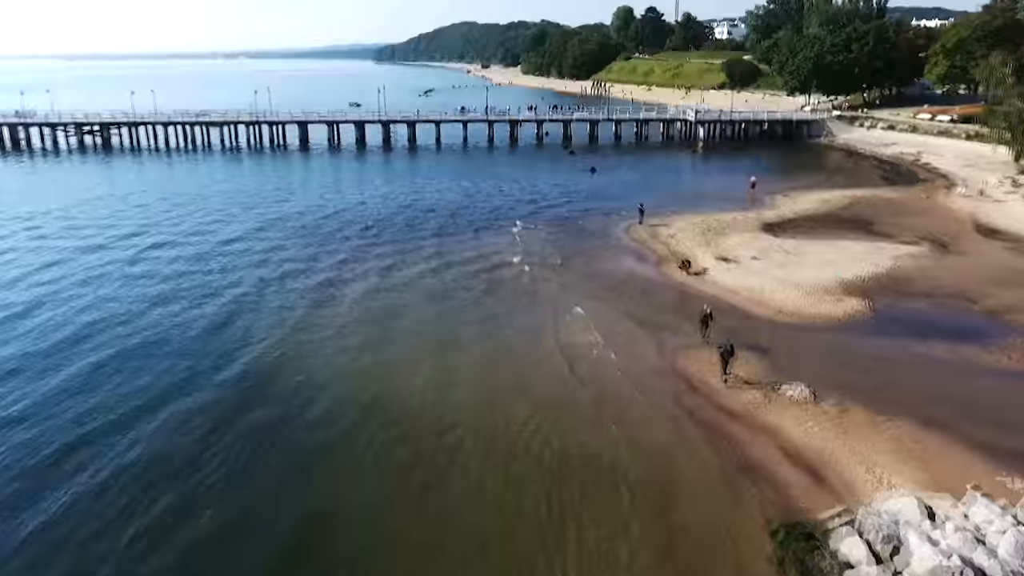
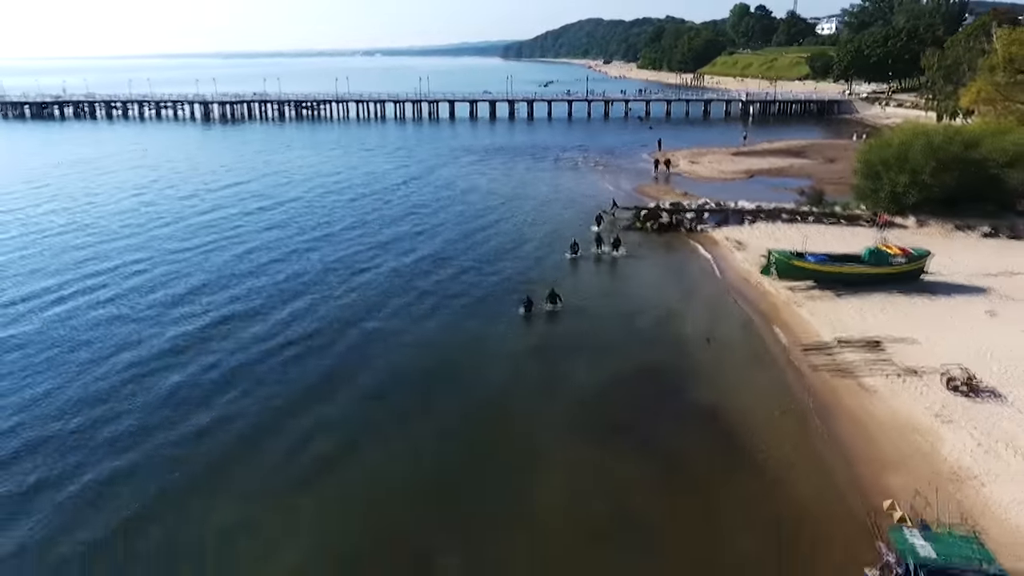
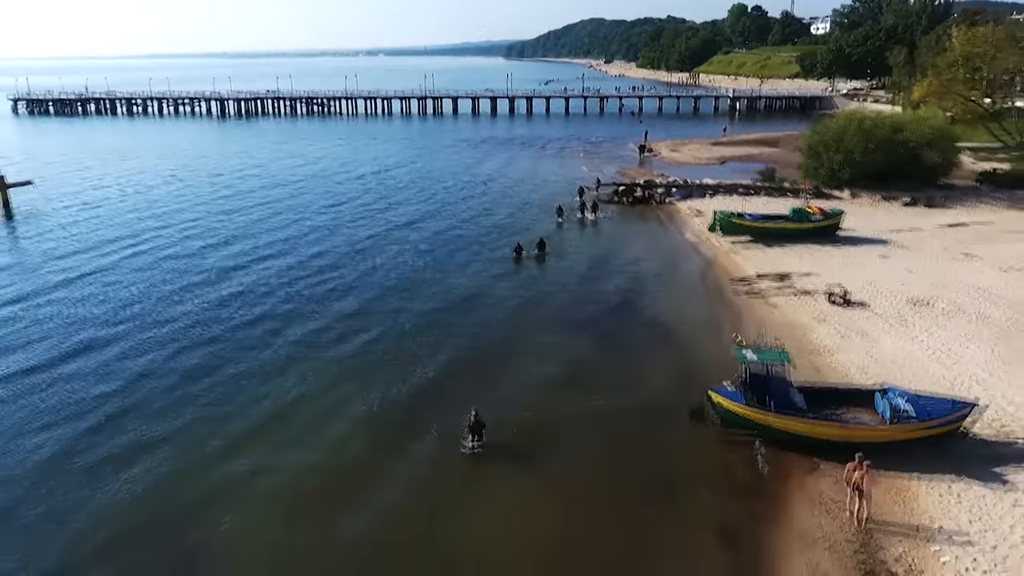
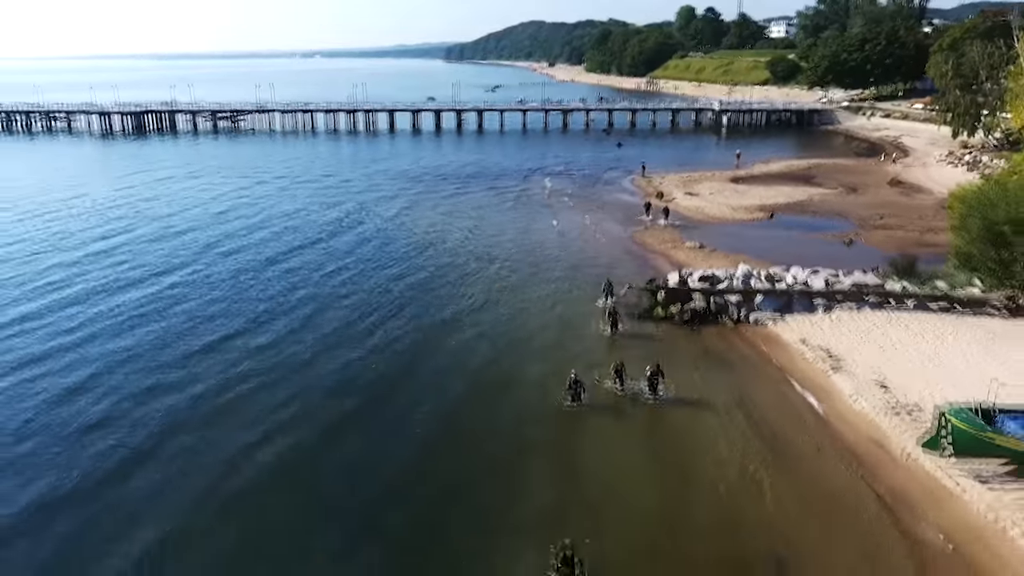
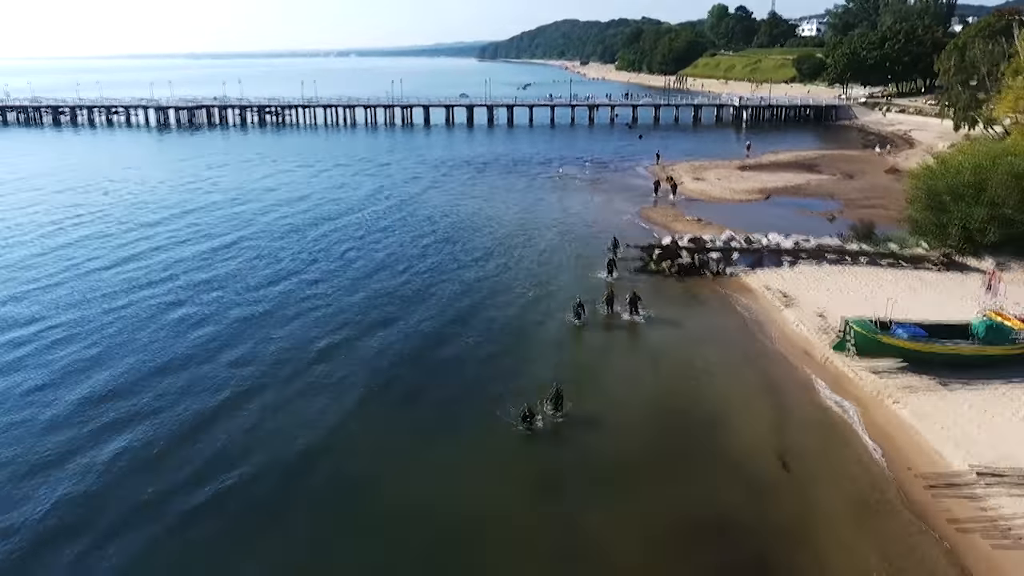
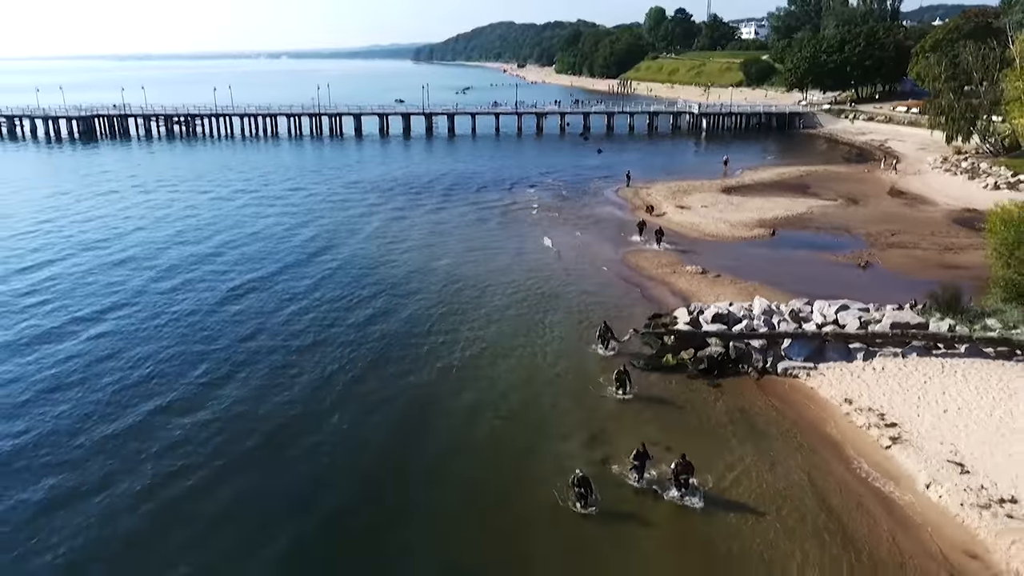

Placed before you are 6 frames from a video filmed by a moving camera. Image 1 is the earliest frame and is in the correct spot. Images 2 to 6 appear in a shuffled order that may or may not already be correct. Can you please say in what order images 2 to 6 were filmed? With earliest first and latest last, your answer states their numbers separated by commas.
6, 4, 5, 2, 3
